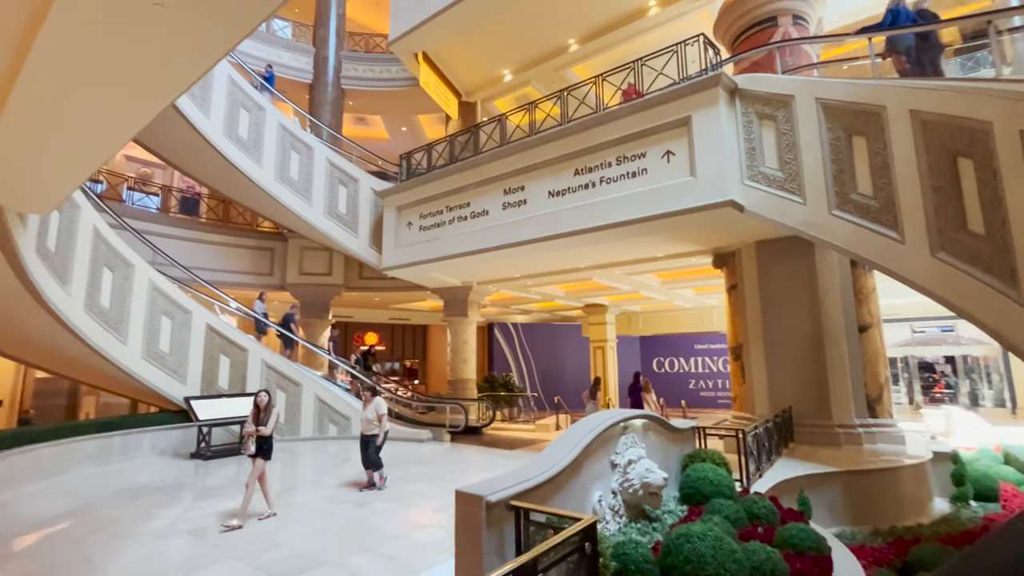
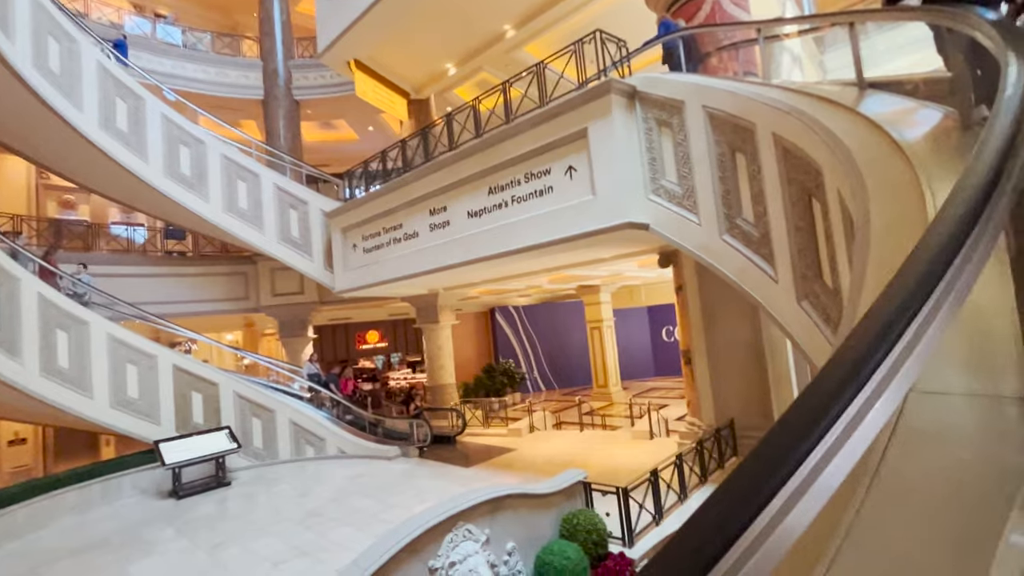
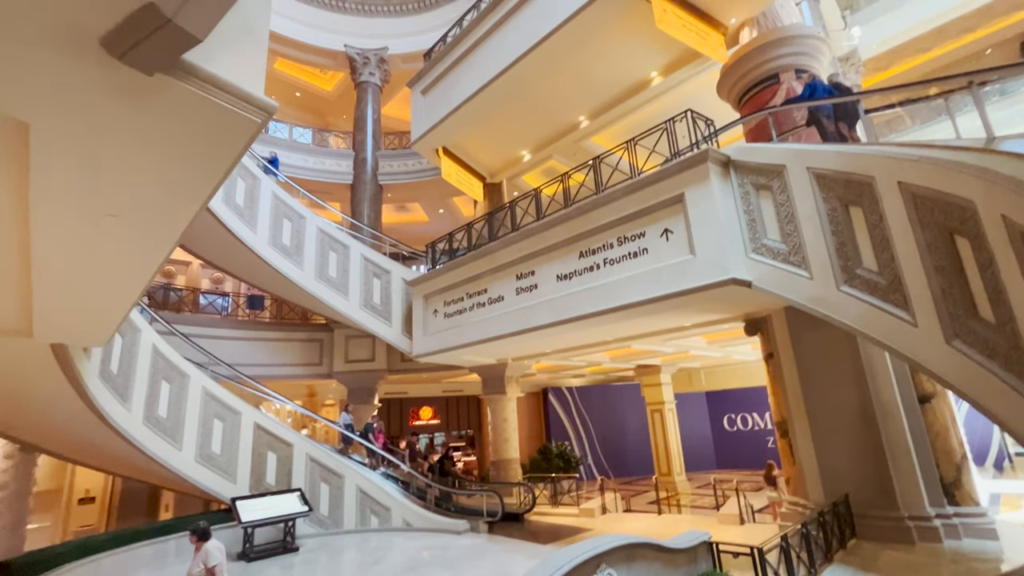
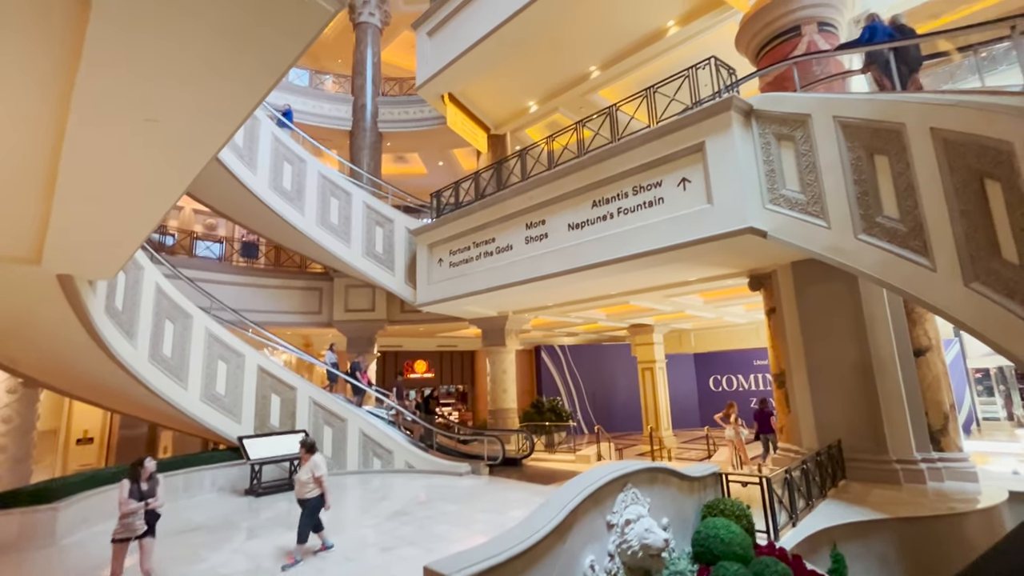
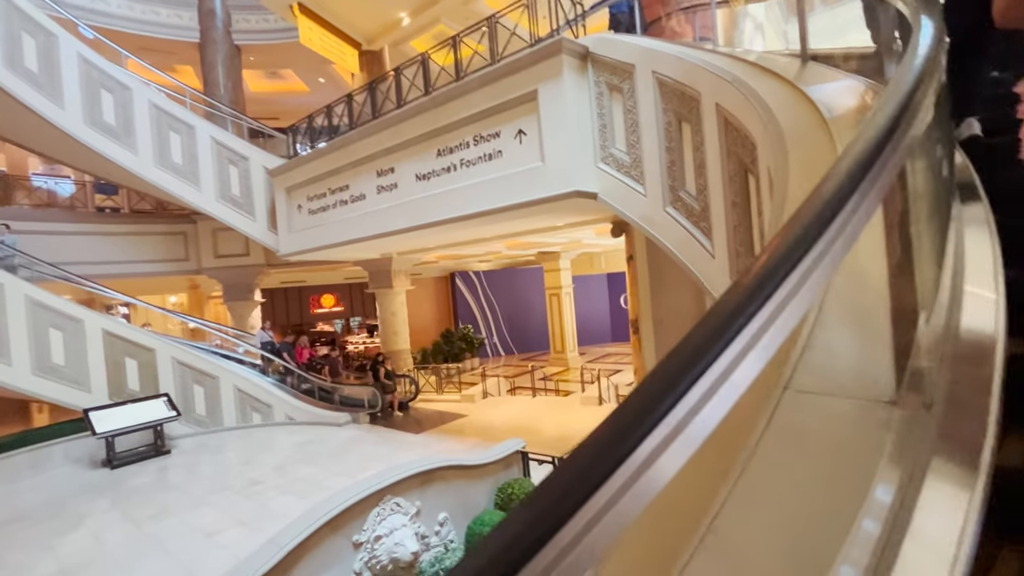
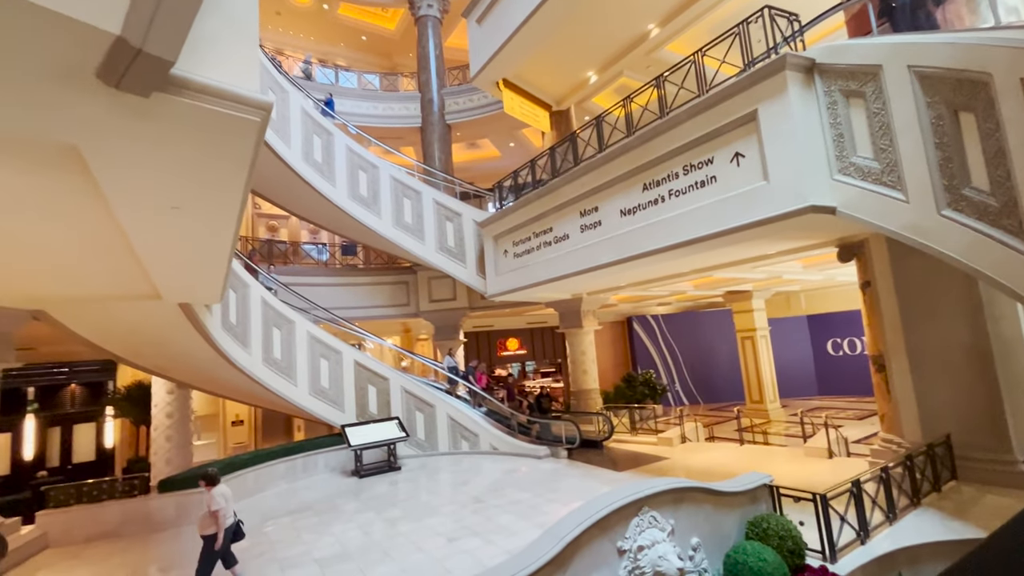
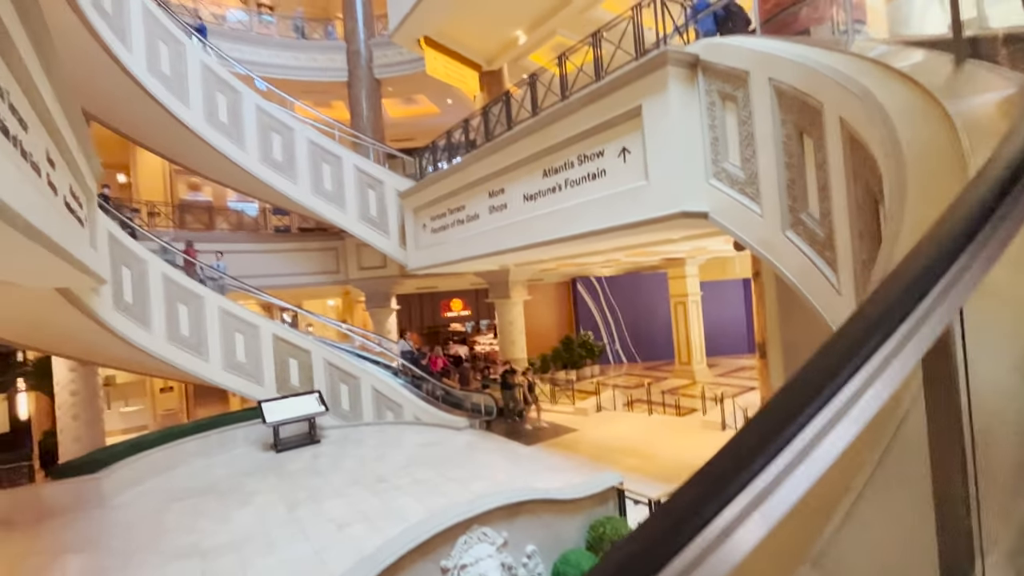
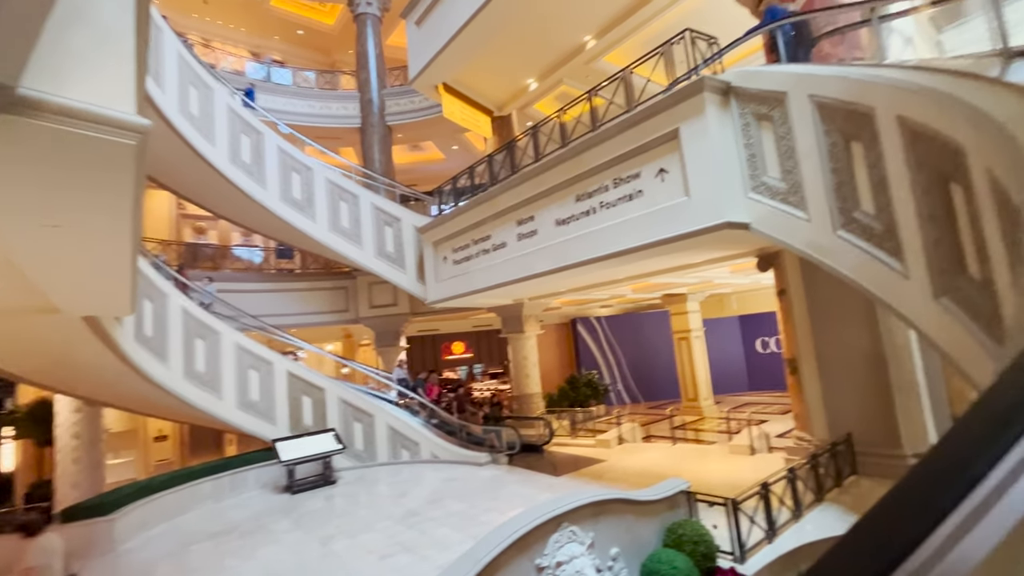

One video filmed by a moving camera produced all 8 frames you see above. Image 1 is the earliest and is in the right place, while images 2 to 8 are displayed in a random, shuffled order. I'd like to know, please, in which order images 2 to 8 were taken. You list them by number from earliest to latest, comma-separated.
4, 3, 6, 8, 2, 5, 7
